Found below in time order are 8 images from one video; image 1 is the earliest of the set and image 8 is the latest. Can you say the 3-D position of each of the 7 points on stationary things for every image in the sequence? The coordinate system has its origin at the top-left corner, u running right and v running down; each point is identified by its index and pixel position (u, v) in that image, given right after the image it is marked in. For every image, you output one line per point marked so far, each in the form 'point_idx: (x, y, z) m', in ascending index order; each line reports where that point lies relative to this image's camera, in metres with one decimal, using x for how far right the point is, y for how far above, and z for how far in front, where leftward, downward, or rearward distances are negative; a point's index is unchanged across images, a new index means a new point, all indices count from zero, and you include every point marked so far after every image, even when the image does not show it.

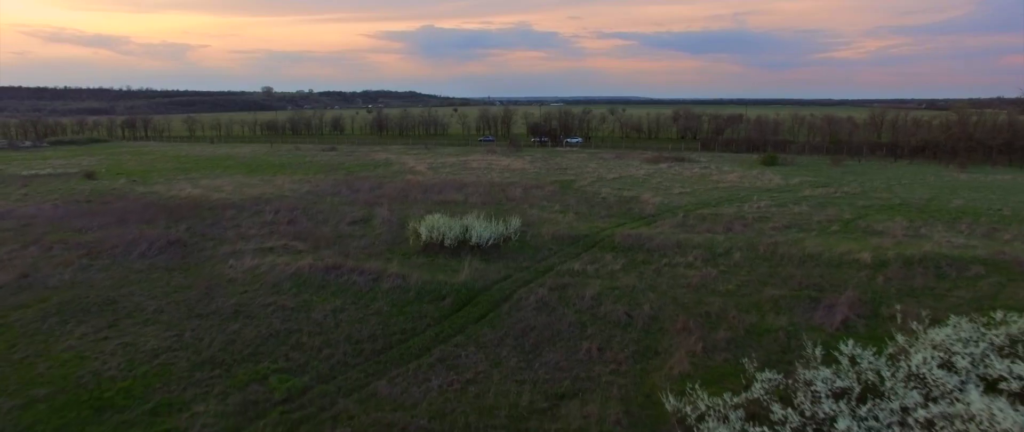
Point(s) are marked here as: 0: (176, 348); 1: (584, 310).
0: (-8.1, -3.1, +14.3) m
1: (+2.0, -2.5, +15.9) m
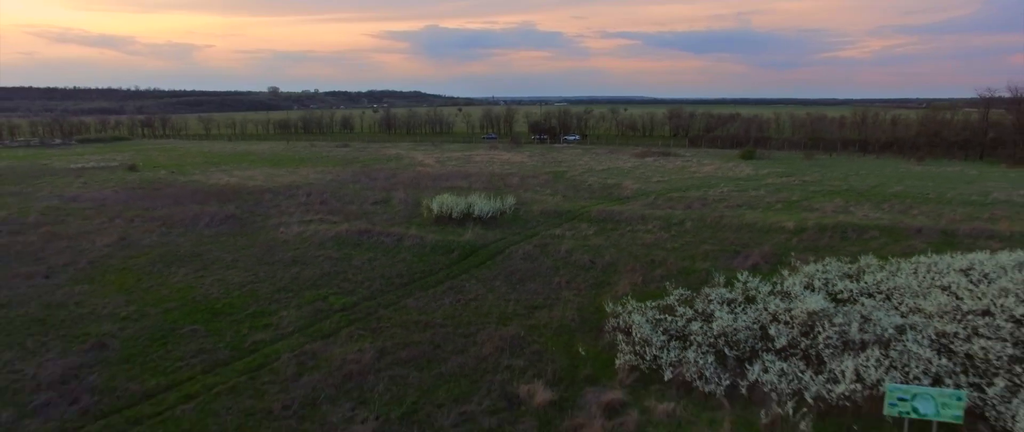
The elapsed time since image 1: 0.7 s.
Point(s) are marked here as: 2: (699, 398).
0: (-8.4, -2.1, +19.6) m
1: (+1.8, -1.5, +21.1) m
2: (+3.8, -3.6, +12.0) m
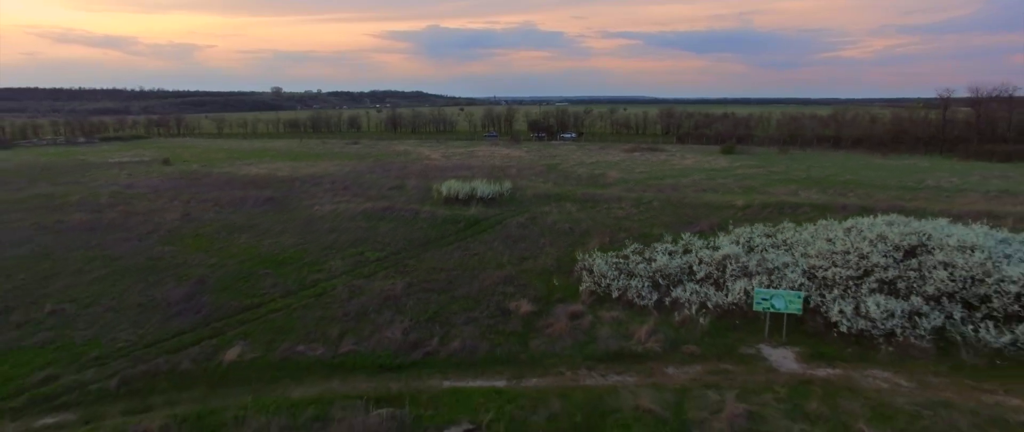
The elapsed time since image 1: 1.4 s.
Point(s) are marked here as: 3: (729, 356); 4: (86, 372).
0: (-8.6, -1.0, +24.8) m
1: (+1.6, -0.5, +26.3) m
2: (+3.6, -2.6, +17.2) m
3: (+5.5, -3.3, +14.6) m
4: (-10.0, -3.5, +14.1) m
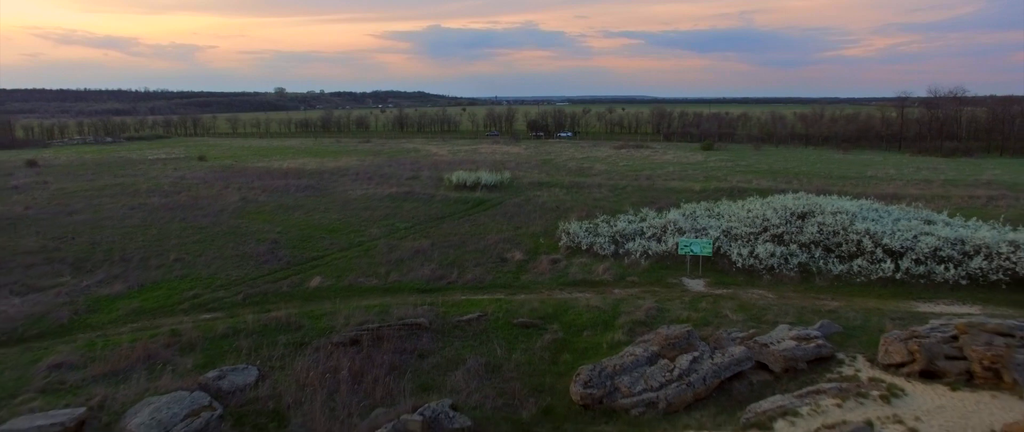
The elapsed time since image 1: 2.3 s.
0: (-8.7, 0.0, +31.4) m
1: (+1.4, +0.6, +32.9) m
2: (+3.5, -1.5, +23.8) m
3: (+5.4, -2.2, +21.3) m
4: (-10.1, -2.5, +20.7) m
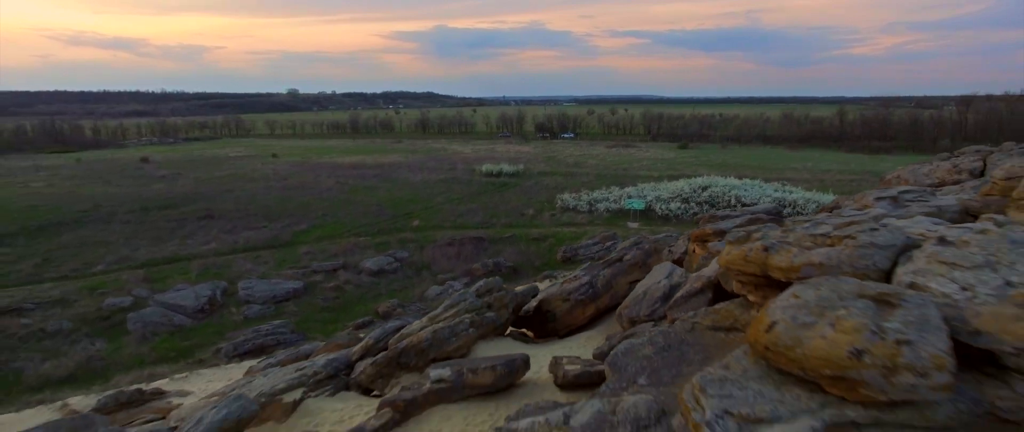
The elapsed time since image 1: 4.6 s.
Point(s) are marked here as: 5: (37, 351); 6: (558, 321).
0: (-7.6, +1.9, +47.1) m
1: (+2.5, +2.5, +48.5) m
2: (+4.5, +0.4, +39.4) m
3: (+6.3, -0.3, +36.8) m
4: (-9.2, -0.6, +36.5) m
5: (-15.1, -4.3, +19.0) m
6: (+1.1, -2.2, +13.7) m
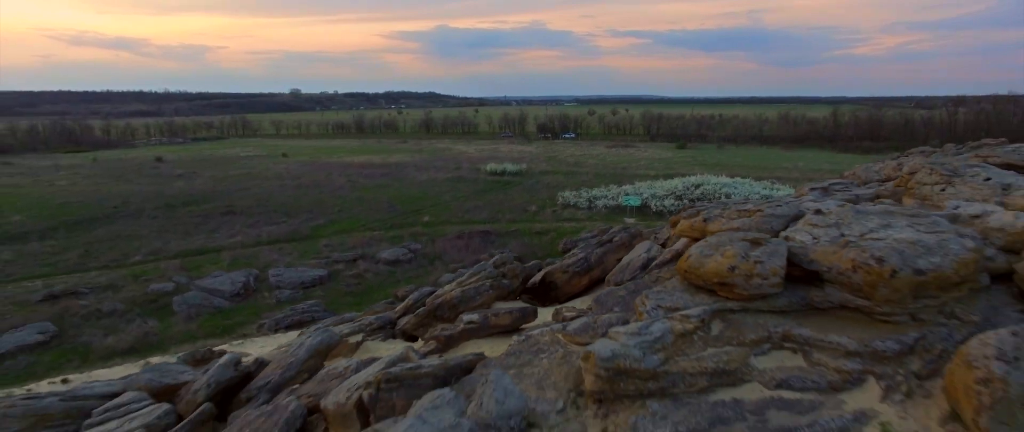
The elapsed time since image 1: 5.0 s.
0: (-7.3, +2.1, +49.6) m
1: (+2.8, +2.7, +51.0) m
2: (+4.8, +0.6, +41.8) m
3: (+6.6, -0.1, +39.3) m
4: (-8.9, -0.4, +38.9) m
5: (-14.8, -4.0, +21.5) m
6: (+1.3, -2.0, +16.1) m
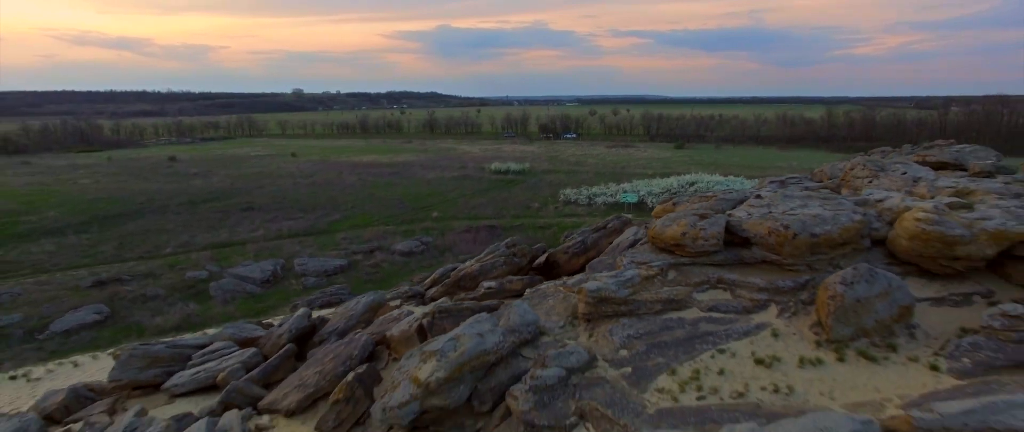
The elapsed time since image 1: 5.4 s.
0: (-7.0, +2.4, +52.0) m
1: (+3.1, +3.0, +53.3) m
2: (+5.1, +0.9, +44.2) m
3: (+6.9, +0.2, +41.6) m
4: (-8.6, -0.1, +41.3) m
5: (-14.6, -3.7, +23.9) m
6: (+1.5, -1.7, +18.5) m
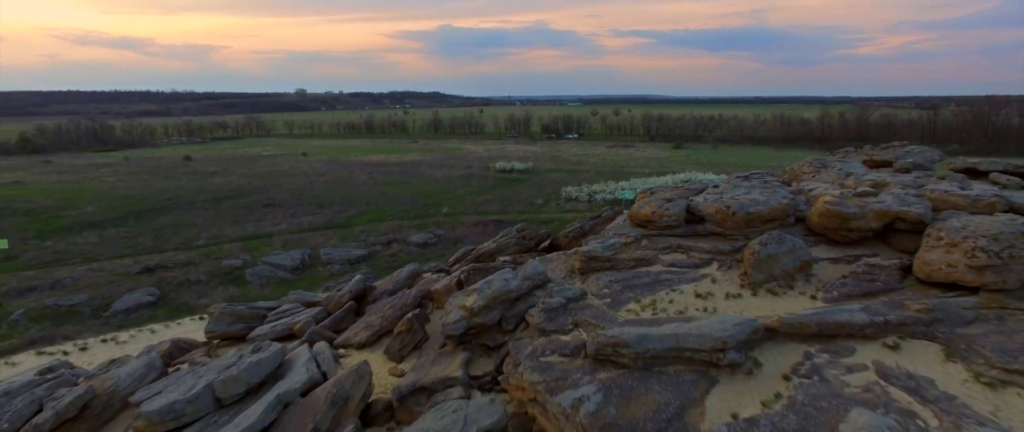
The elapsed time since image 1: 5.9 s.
0: (-6.6, +2.7, +54.8) m
1: (+3.5, +3.3, +56.1) m
2: (+5.4, +1.2, +47.0) m
3: (+7.3, +0.5, +44.4) m
4: (-8.2, +0.2, +44.1) m
5: (-14.3, -3.4, +26.8) m
6: (+1.8, -1.4, +21.3) m
